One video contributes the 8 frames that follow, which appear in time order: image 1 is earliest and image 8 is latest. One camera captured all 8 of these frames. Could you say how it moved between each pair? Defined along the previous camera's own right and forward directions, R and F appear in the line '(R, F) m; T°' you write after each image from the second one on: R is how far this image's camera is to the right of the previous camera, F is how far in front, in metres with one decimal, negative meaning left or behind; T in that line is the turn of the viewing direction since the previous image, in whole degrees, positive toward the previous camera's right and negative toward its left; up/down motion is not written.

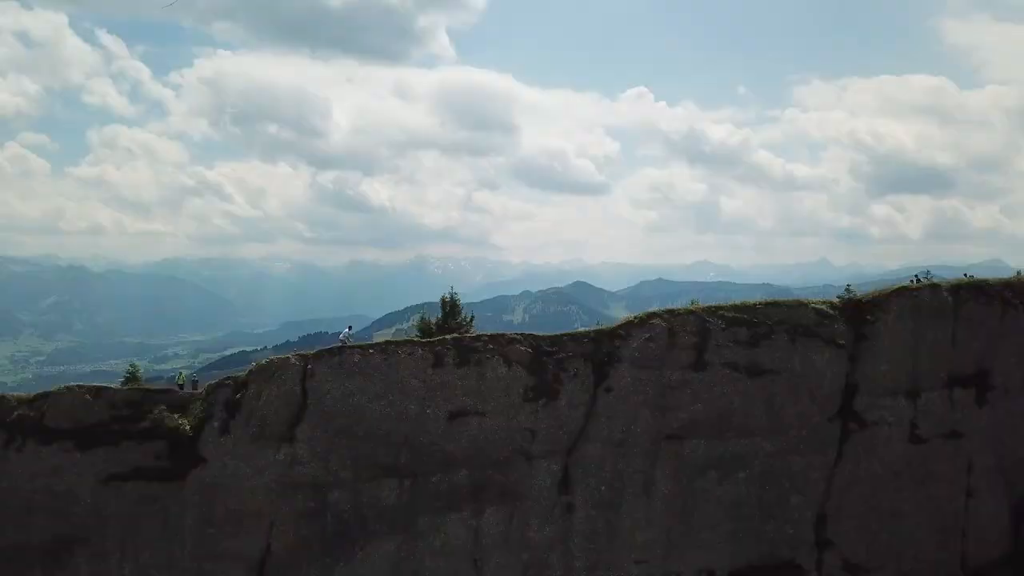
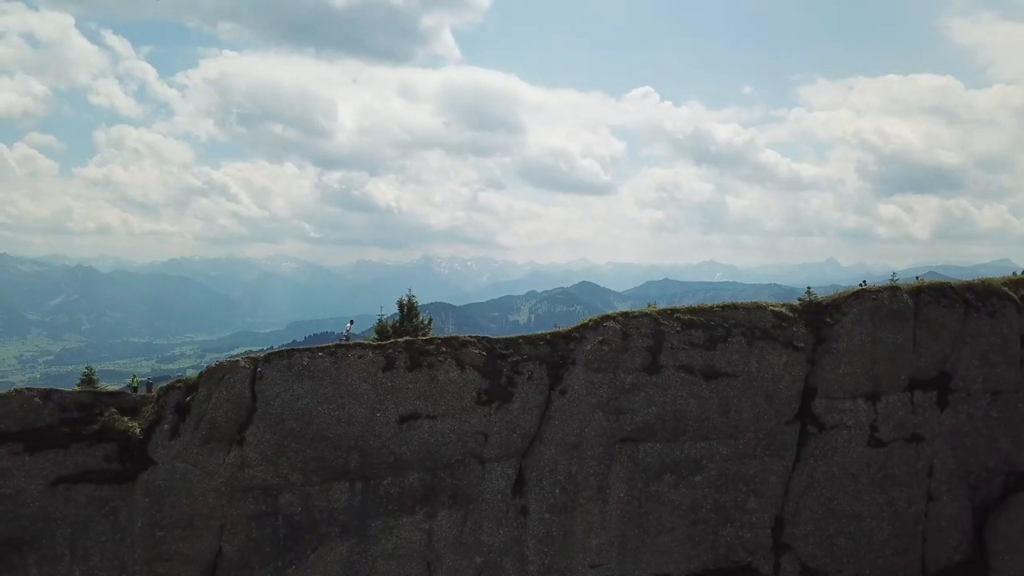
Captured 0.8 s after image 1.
(+2.8, +0.1) m; 0°
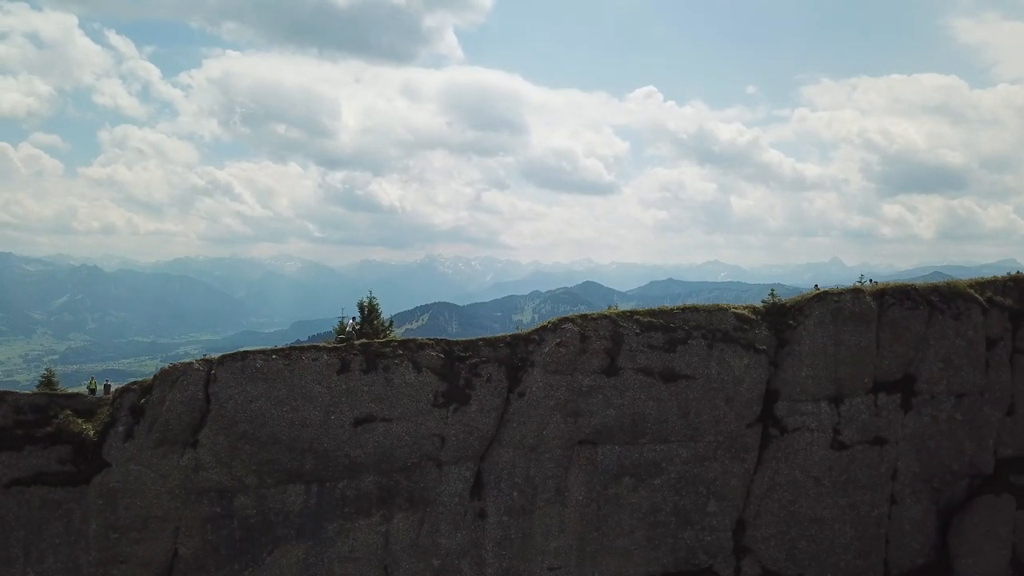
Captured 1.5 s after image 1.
(+2.4, +0.1) m; 0°
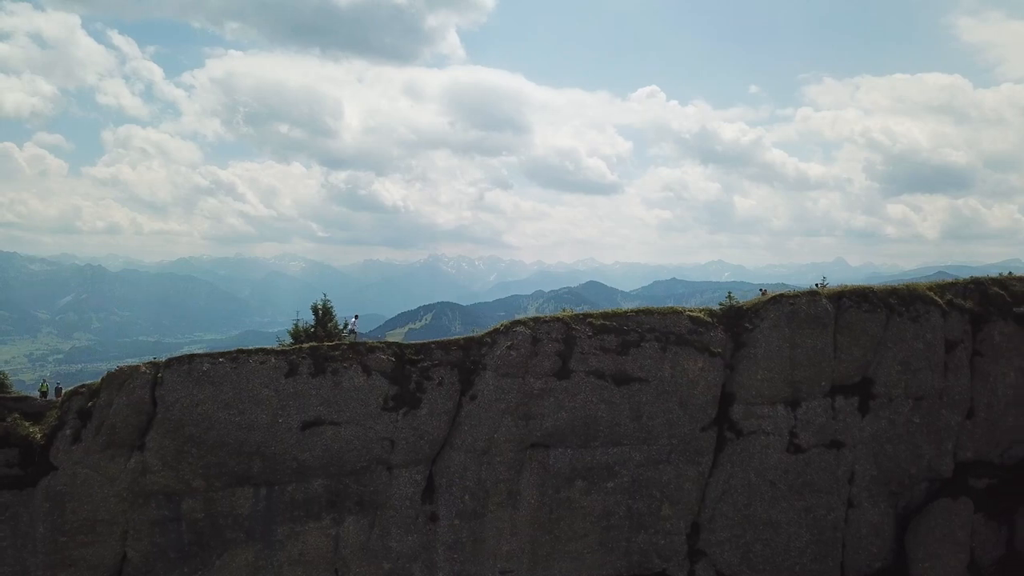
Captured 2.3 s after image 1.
(+2.8, +0.1) m; 0°
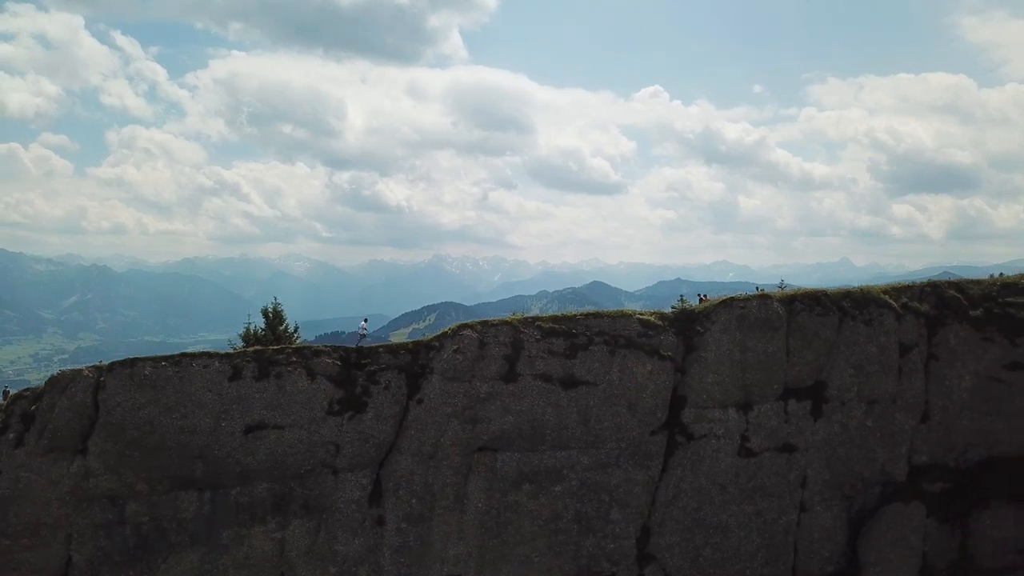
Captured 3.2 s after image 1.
(+3.1, 0.0) m; 0°
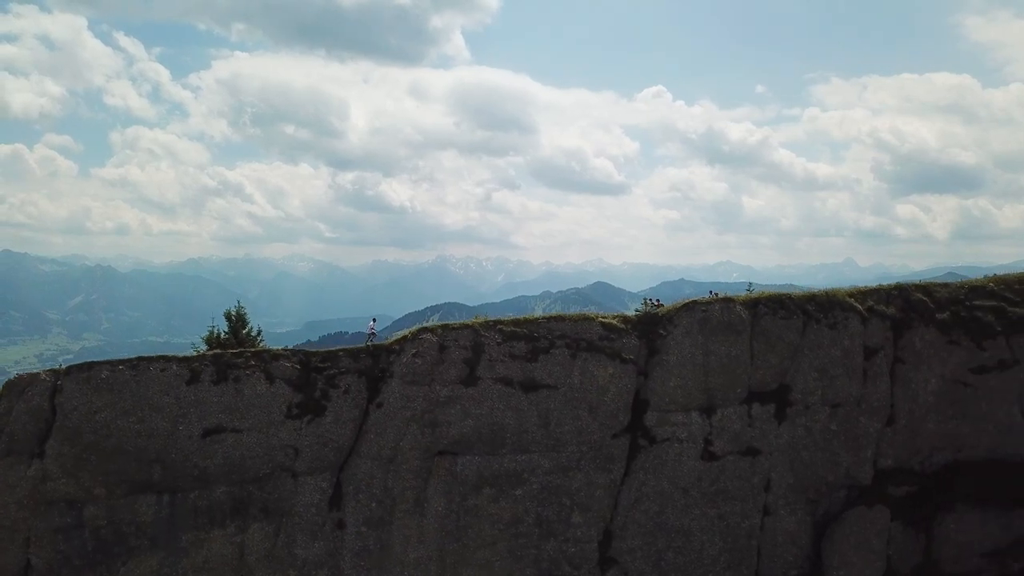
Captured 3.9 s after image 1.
(+2.3, 0.0) m; 0°
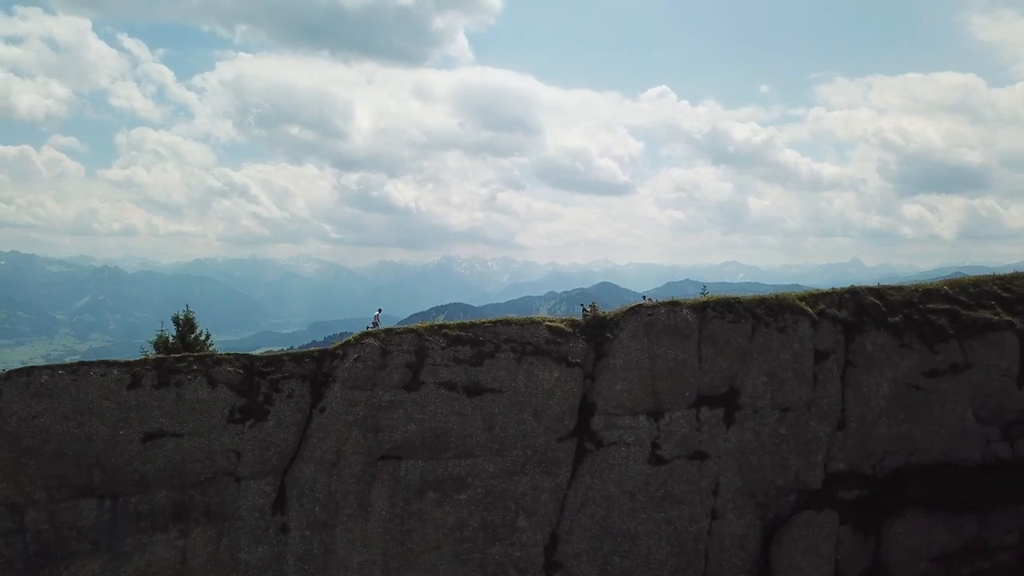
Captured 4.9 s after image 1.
(+3.3, 0.0) m; 0°
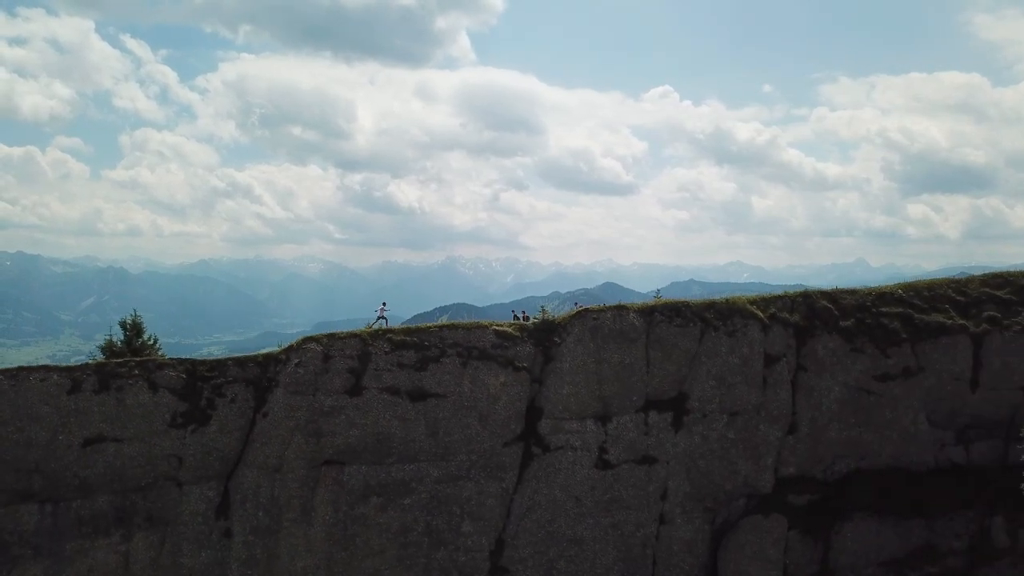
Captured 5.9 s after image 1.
(+3.3, +0.1) m; 0°
